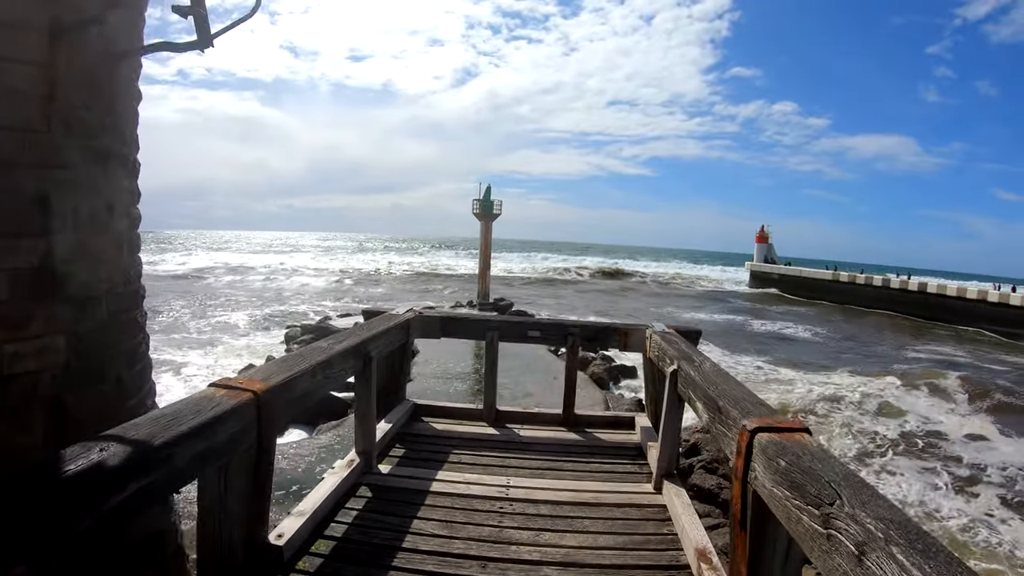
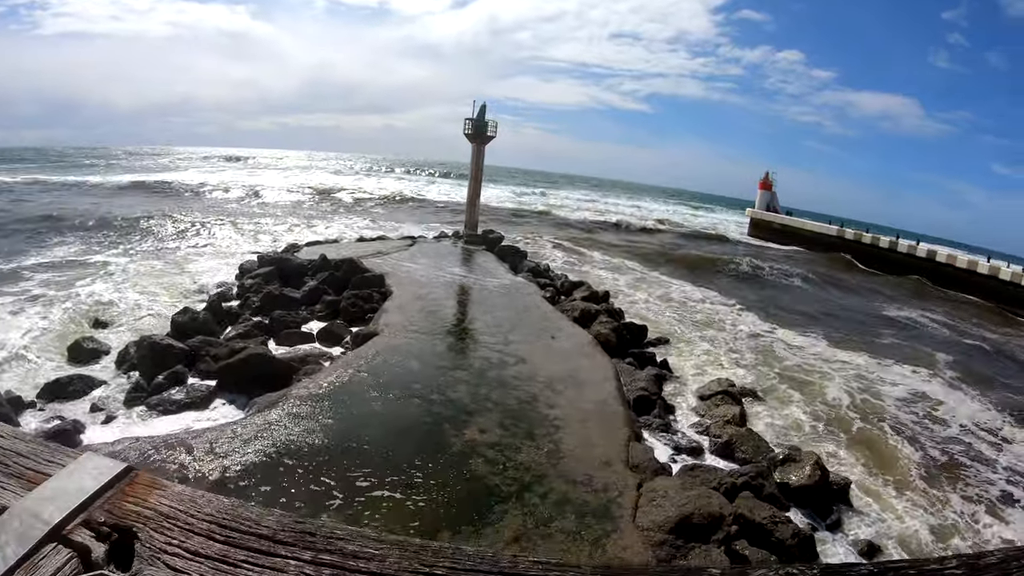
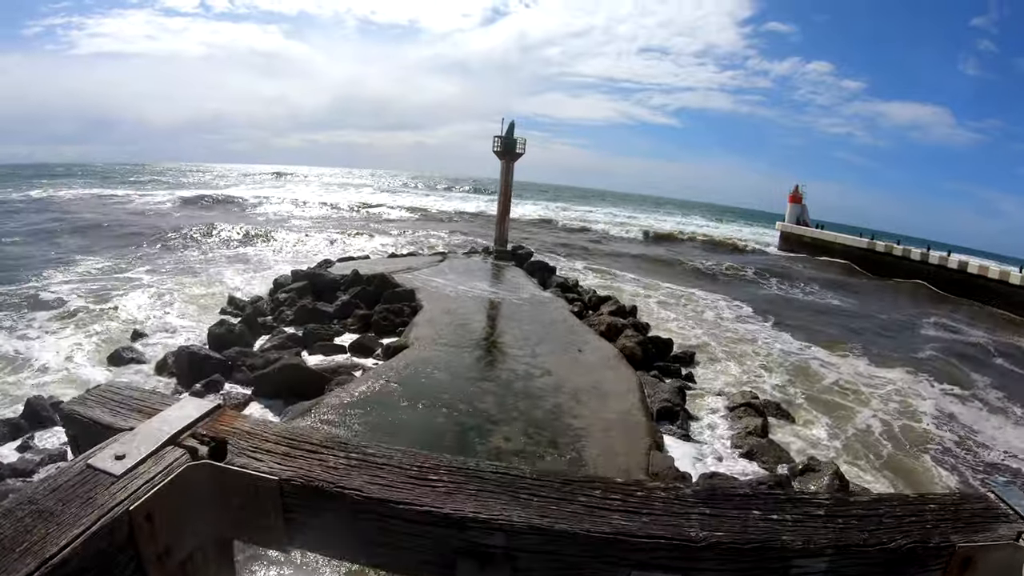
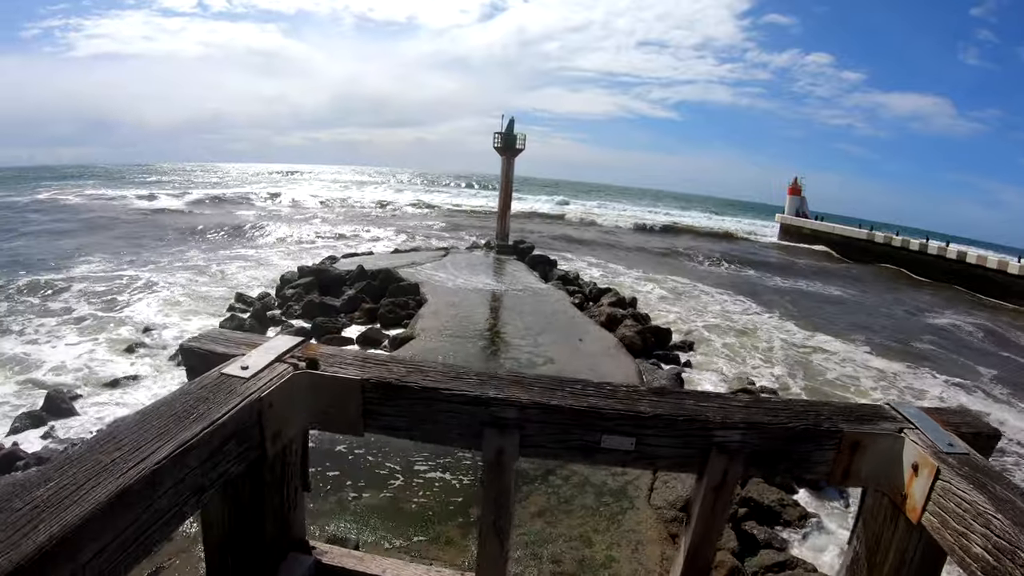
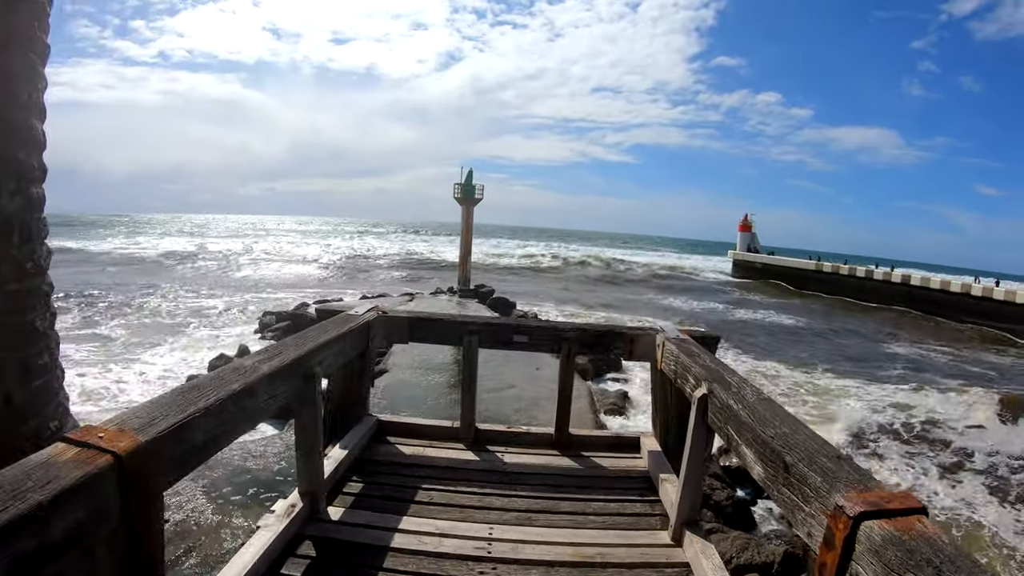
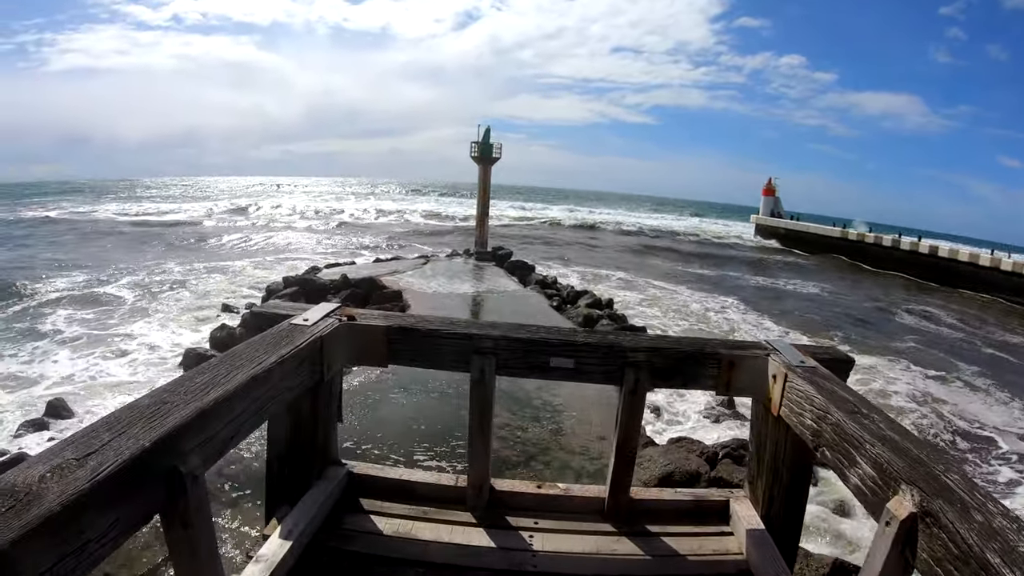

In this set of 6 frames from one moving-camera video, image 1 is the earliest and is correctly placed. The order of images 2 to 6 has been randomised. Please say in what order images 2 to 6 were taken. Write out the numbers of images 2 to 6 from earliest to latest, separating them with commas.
5, 6, 4, 3, 2
